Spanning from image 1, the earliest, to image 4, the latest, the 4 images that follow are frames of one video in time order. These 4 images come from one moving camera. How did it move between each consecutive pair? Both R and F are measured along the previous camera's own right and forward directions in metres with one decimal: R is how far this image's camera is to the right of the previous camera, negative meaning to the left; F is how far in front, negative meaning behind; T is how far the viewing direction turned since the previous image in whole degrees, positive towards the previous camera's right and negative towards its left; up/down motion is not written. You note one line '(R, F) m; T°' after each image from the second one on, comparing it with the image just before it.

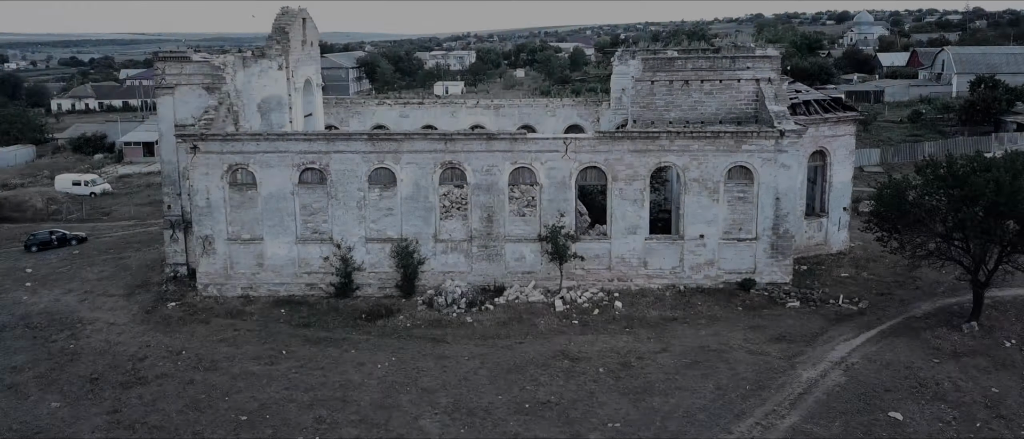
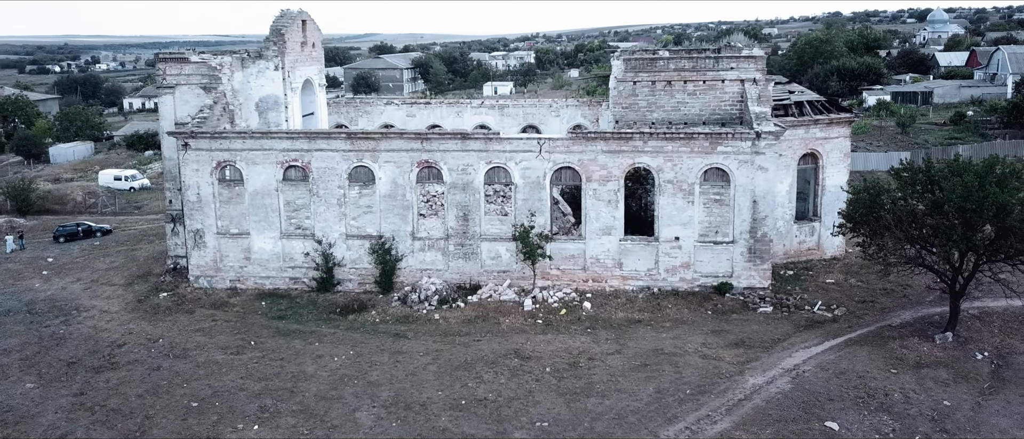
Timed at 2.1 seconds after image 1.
(+2.5, -0.1) m; -5°
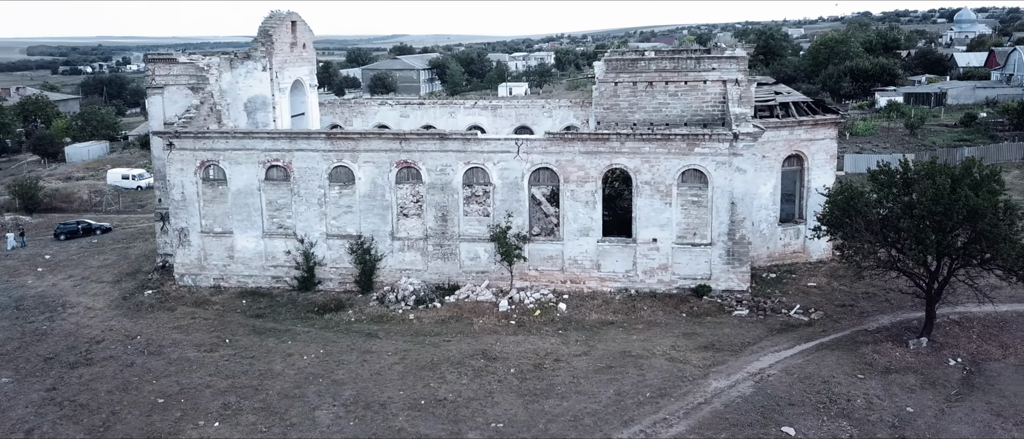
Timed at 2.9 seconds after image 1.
(+1.2, 0.0) m; -2°
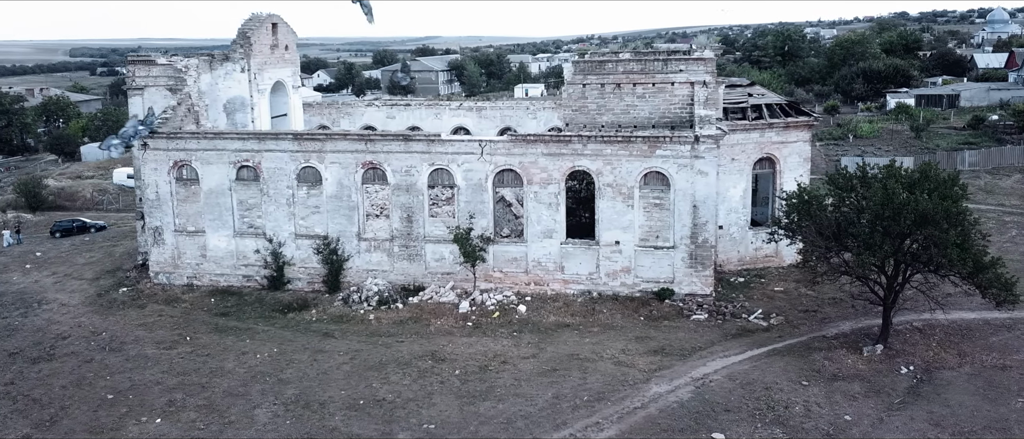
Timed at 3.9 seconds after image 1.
(+1.8, 0.0) m; -2°
